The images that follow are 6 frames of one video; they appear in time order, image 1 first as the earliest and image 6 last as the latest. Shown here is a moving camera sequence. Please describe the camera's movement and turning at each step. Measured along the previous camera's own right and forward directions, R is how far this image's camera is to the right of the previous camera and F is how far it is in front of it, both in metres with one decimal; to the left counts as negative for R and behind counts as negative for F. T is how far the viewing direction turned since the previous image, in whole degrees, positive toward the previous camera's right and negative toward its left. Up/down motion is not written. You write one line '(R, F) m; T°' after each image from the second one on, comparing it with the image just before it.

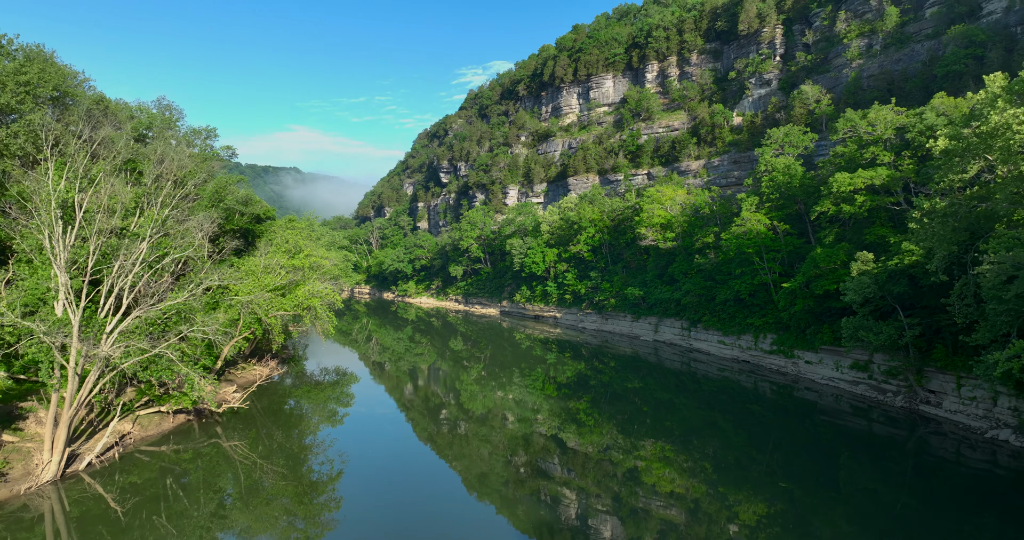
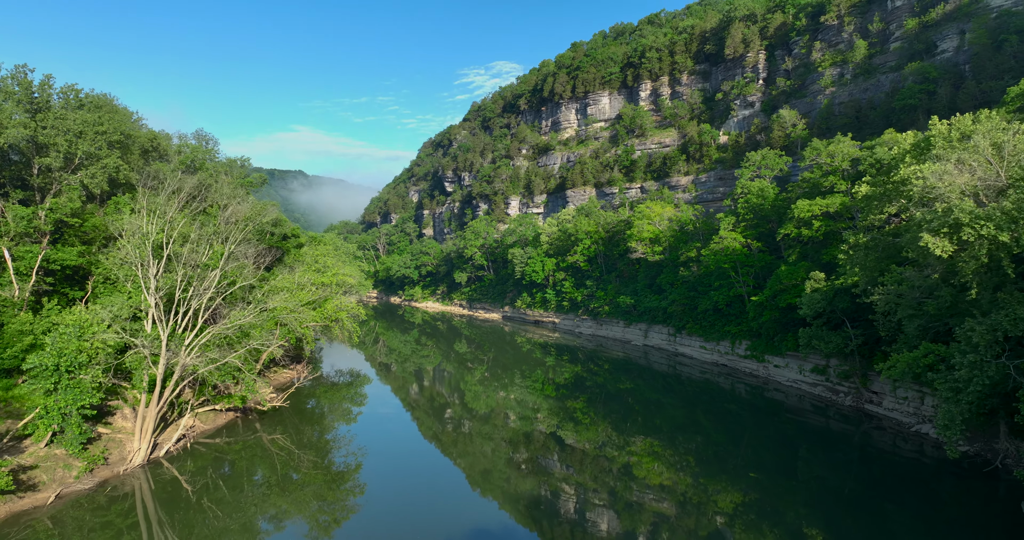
(0.0, -2.8) m; 0°
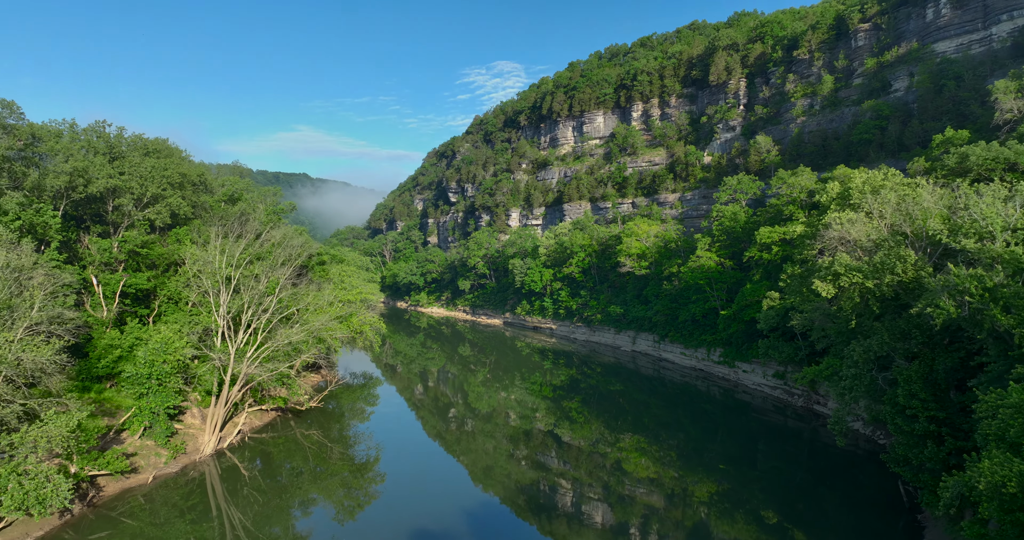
(+0.1, -3.5) m; 0°
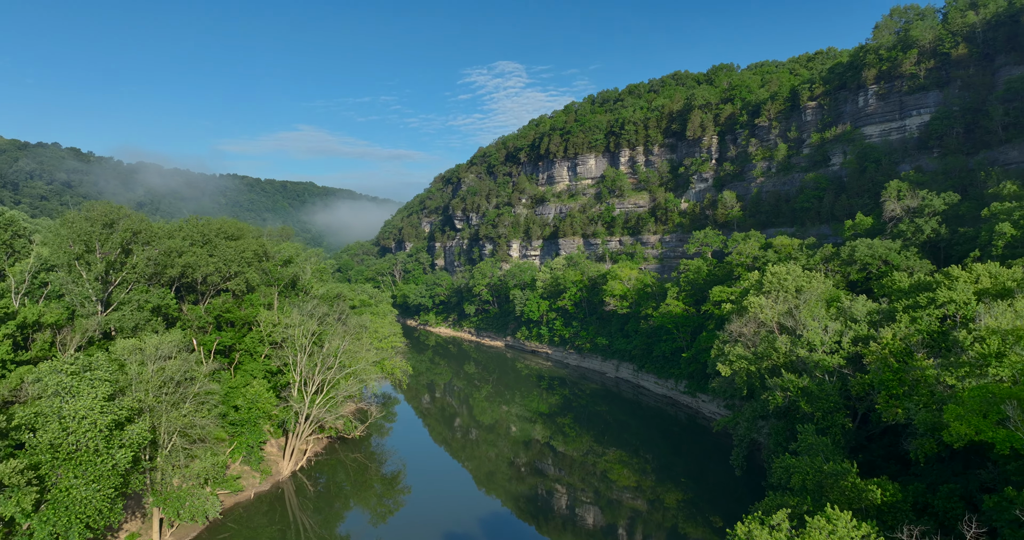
(0.0, -6.3) m; 0°
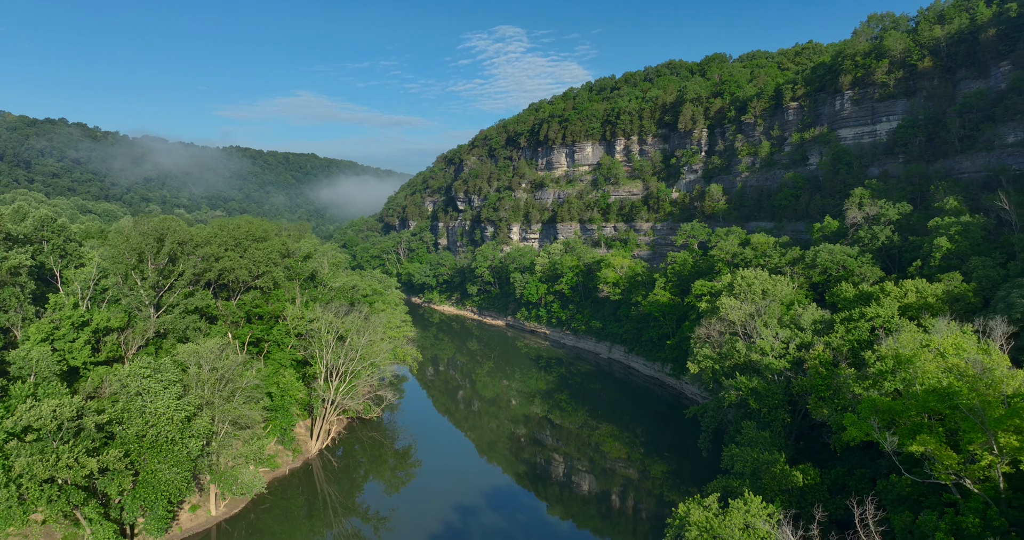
(0.0, -3.1) m; 0°
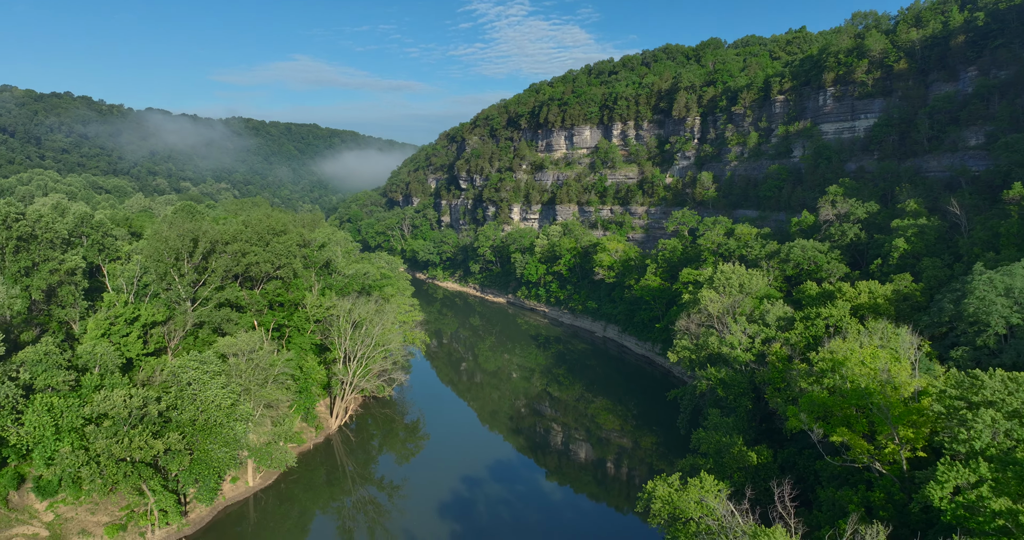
(0.0, -2.7) m; 0°
